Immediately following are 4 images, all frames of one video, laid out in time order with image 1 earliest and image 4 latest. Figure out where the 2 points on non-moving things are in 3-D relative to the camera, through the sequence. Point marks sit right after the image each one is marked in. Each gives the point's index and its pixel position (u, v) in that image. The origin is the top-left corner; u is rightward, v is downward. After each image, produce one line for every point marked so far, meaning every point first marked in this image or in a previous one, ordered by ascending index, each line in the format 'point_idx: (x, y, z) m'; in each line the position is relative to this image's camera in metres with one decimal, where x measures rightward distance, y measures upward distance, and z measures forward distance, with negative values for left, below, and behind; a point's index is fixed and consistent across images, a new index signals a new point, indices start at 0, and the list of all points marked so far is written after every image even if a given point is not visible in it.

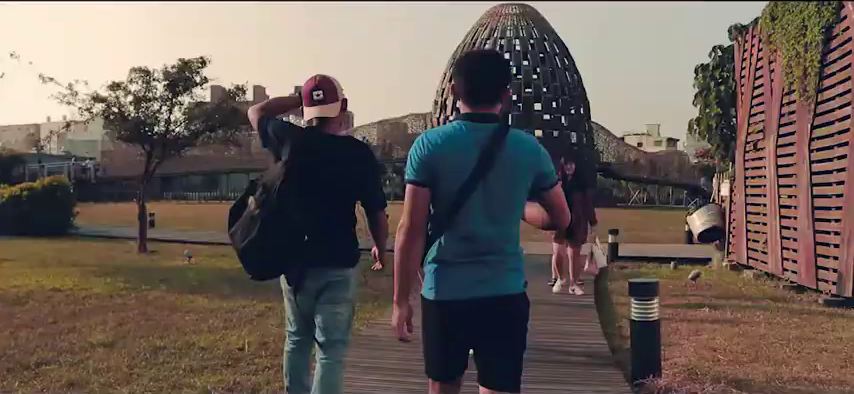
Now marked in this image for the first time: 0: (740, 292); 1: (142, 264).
0: (+3.5, -1.1, +10.5) m
1: (-3.9, -0.9, +12.6) m
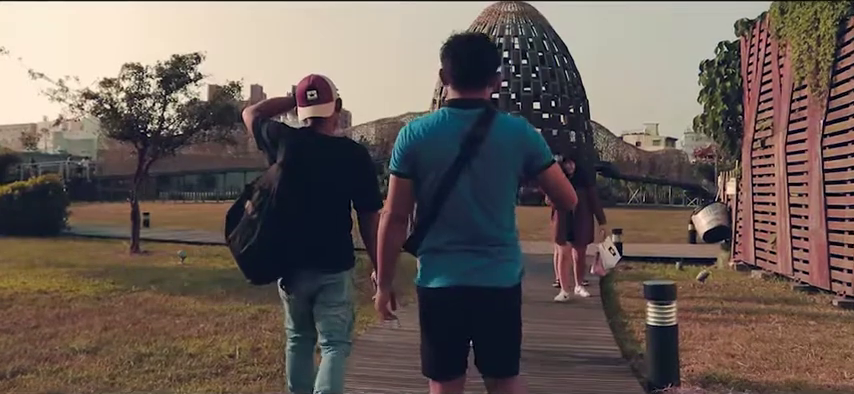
0: (+3.5, -1.1, +10.2) m
1: (-3.9, -0.9, +12.2) m
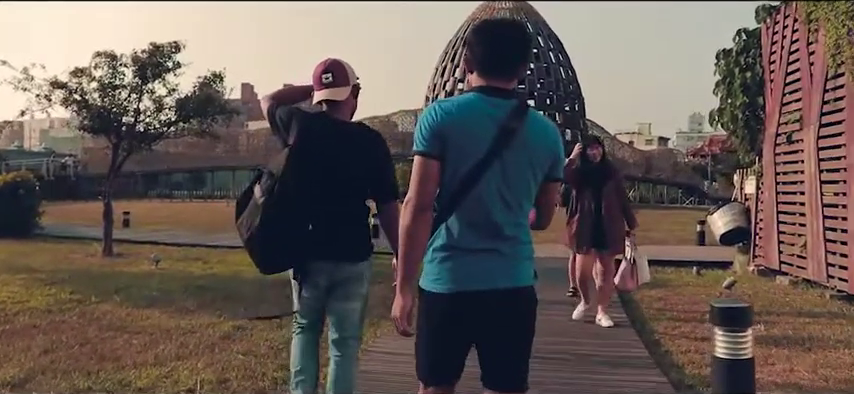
0: (+3.5, -1.0, +9.1) m
1: (-3.9, -0.9, +11.1) m
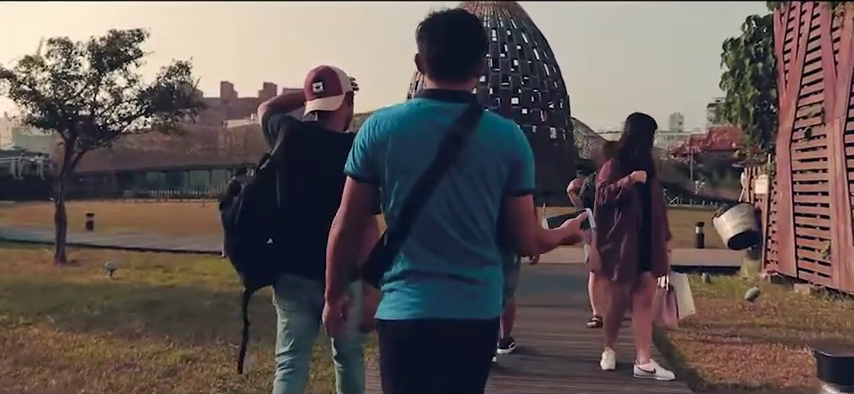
0: (+3.4, -1.1, +8.1) m
1: (-4.1, -0.9, +9.9) m
